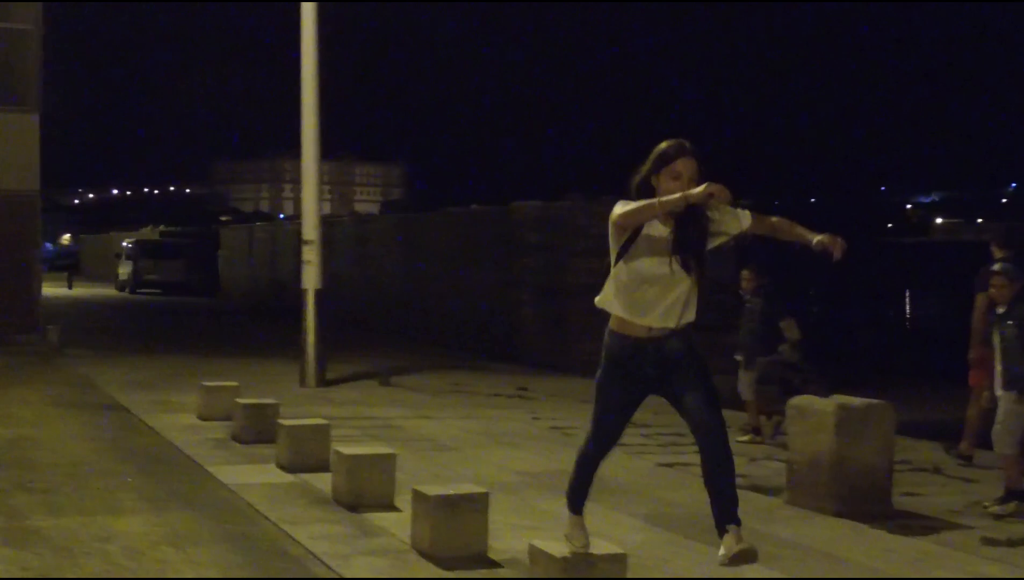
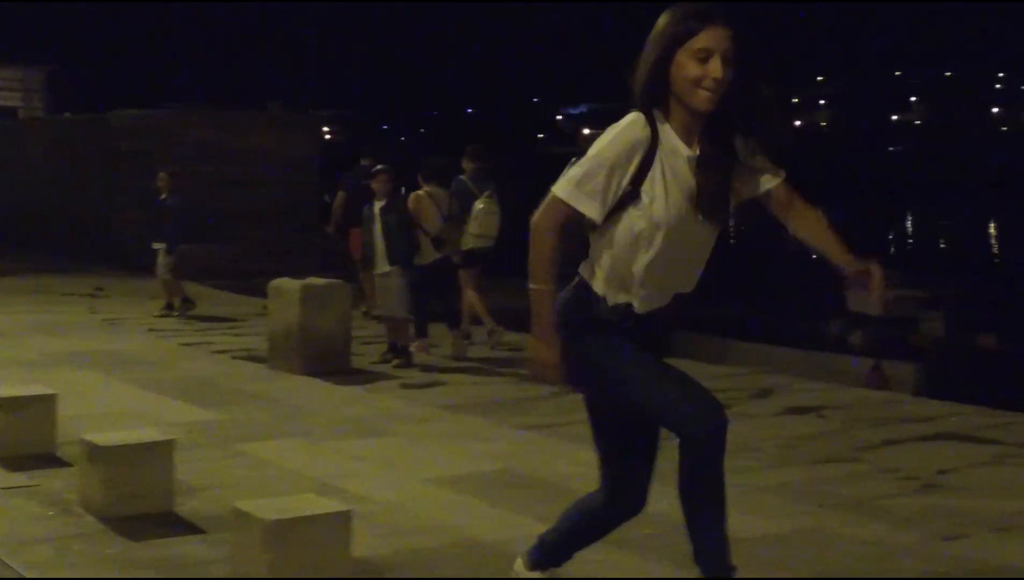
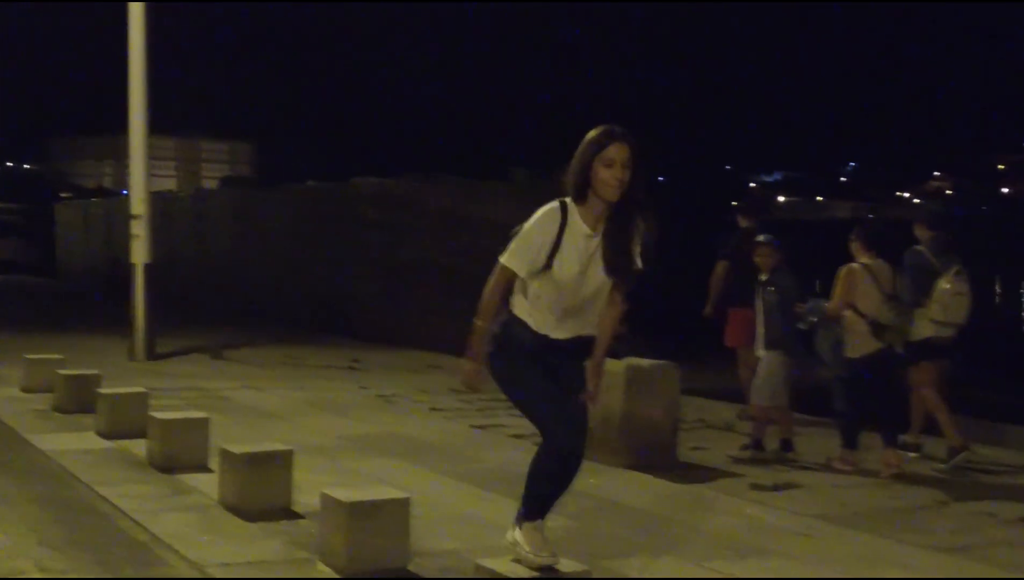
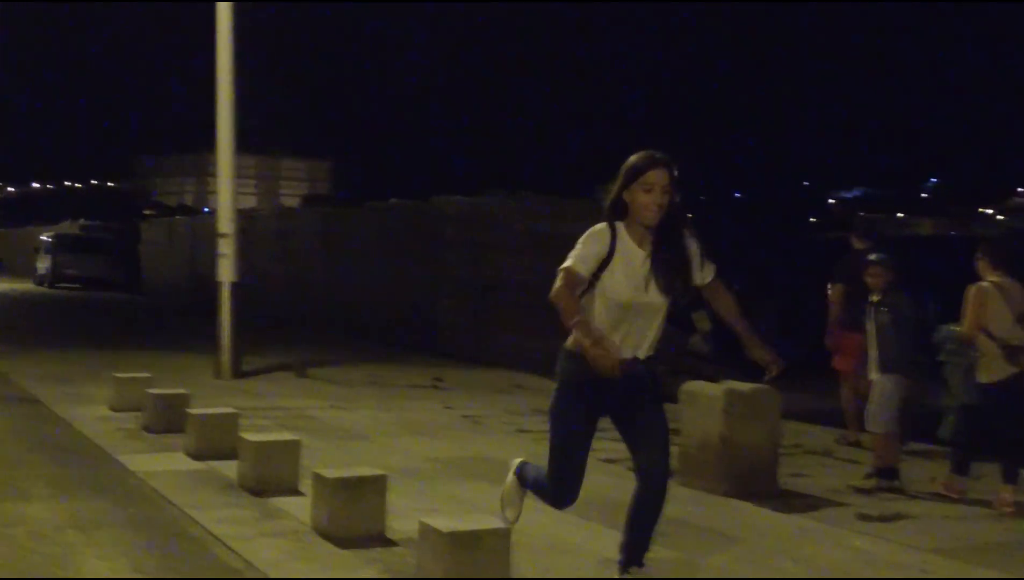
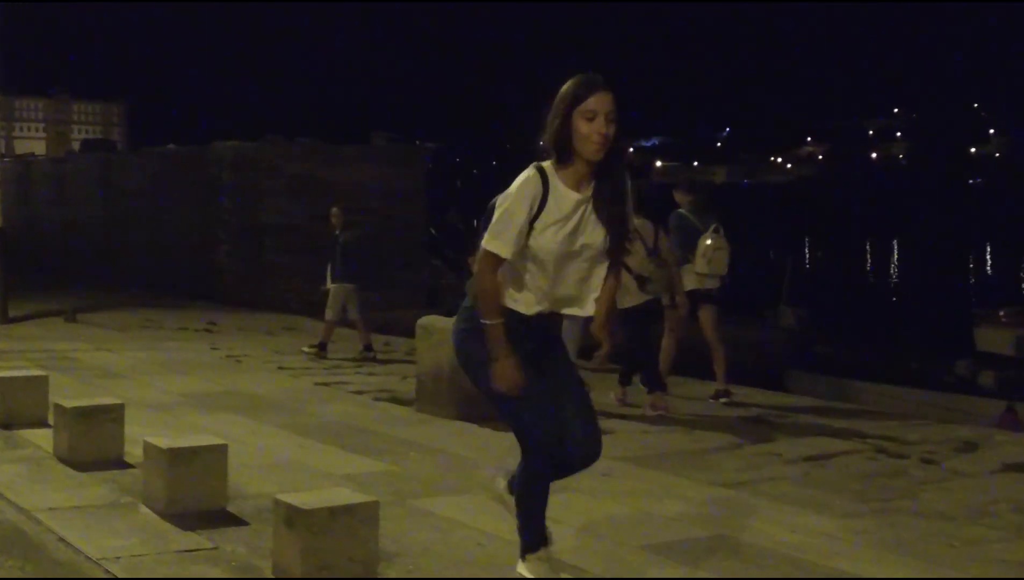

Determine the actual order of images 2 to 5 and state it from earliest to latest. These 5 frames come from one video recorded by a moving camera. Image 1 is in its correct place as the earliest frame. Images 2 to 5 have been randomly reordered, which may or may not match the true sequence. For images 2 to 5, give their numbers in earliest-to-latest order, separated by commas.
4, 3, 5, 2
